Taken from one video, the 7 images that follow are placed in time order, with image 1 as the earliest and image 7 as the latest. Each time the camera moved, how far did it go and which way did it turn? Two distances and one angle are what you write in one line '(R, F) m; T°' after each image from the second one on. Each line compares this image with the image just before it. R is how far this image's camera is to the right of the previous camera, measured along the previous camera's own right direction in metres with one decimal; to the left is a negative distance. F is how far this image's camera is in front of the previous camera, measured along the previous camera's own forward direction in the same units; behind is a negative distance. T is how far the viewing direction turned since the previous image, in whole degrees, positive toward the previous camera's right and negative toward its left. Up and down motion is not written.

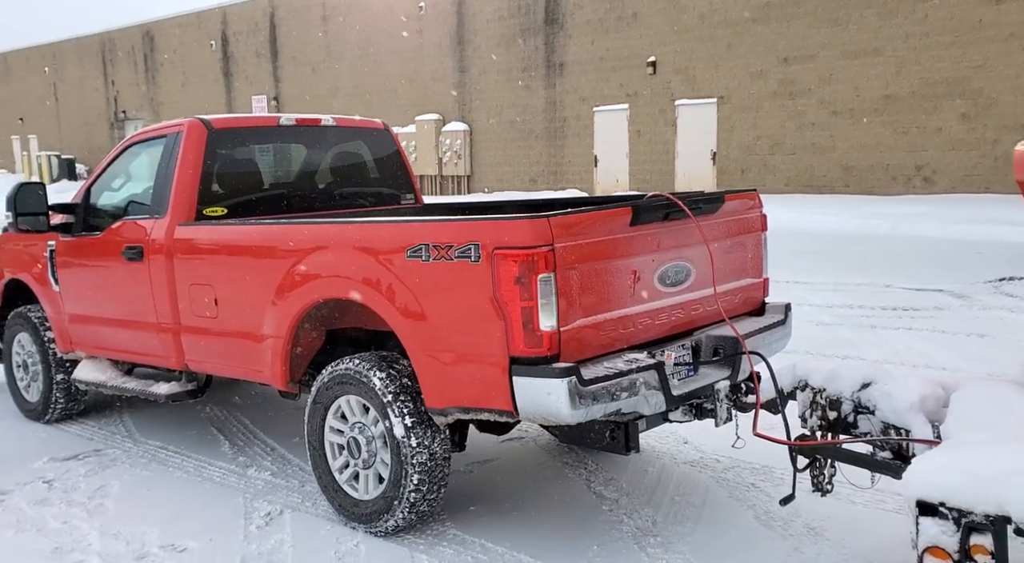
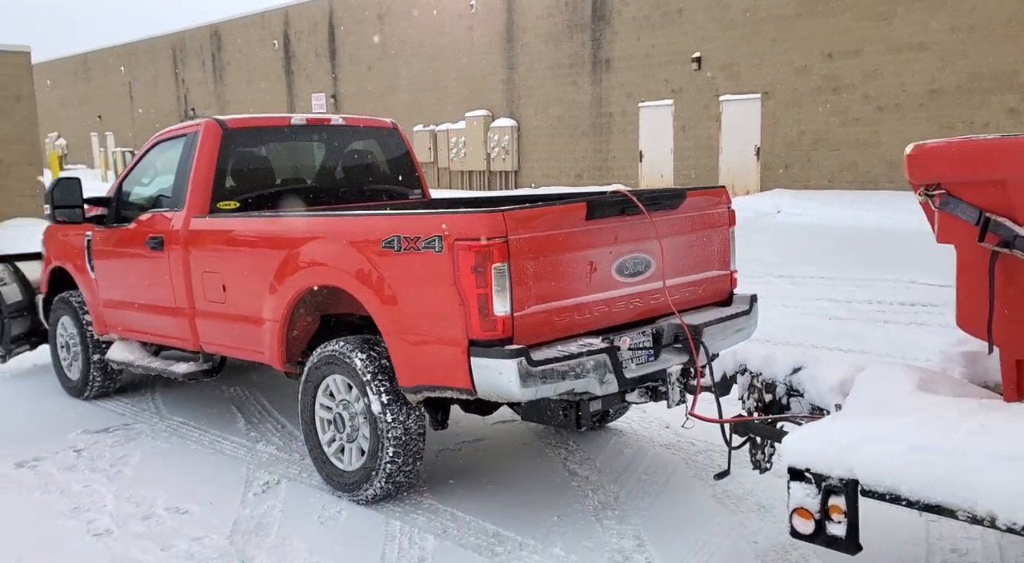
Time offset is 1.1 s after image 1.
(+0.4, -0.3) m; -4°
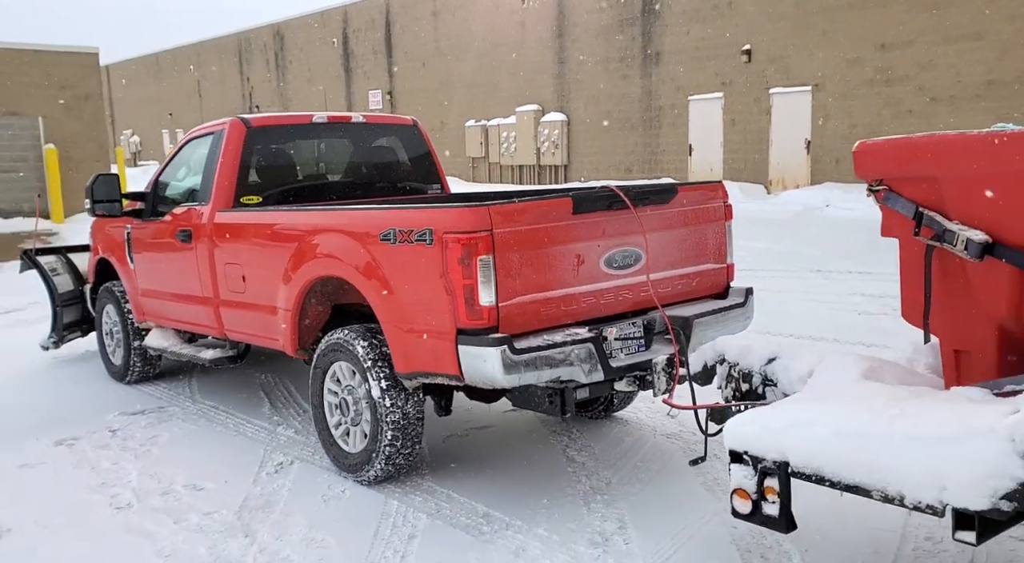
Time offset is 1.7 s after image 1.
(+0.3, -0.1) m; -4°
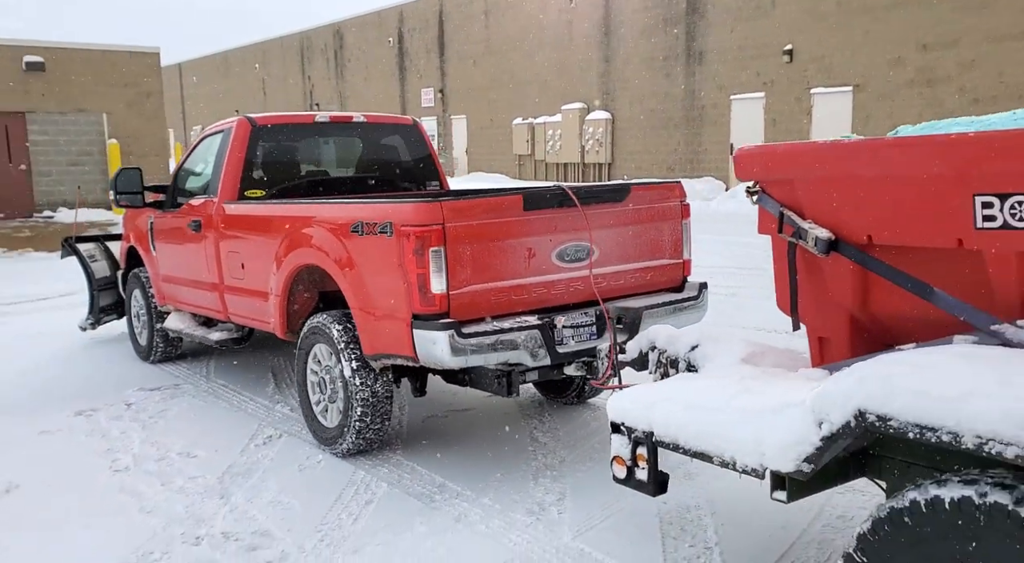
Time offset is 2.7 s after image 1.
(+0.5, -0.3) m; -4°
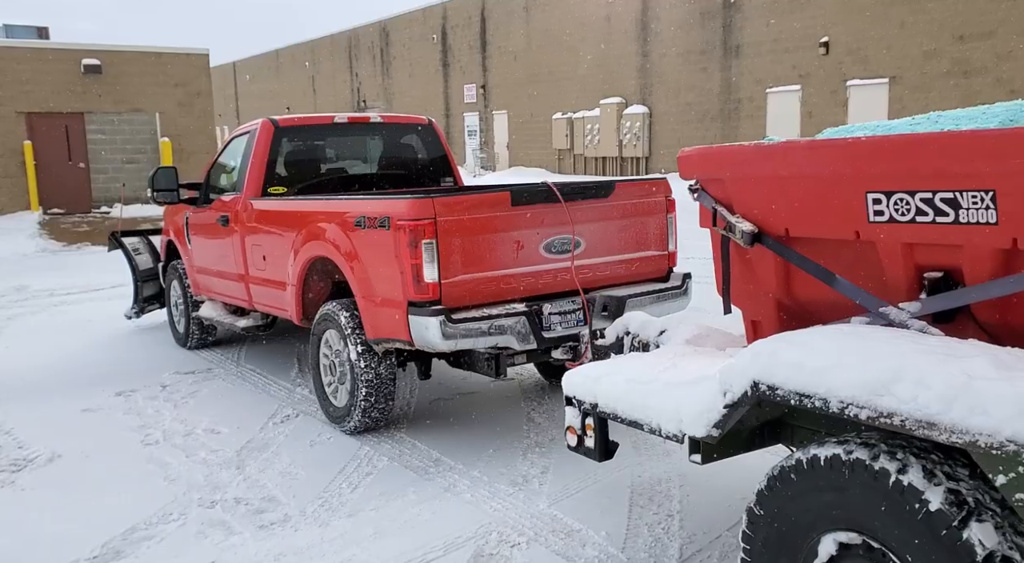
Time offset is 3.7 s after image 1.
(+0.3, -0.3) m; -3°
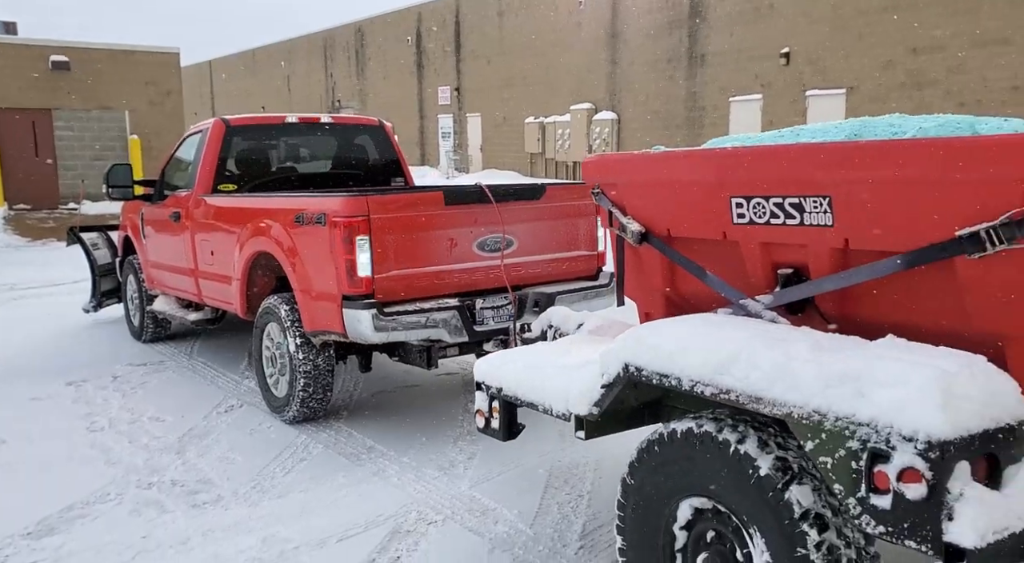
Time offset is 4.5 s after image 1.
(+0.3, -0.3) m; +2°
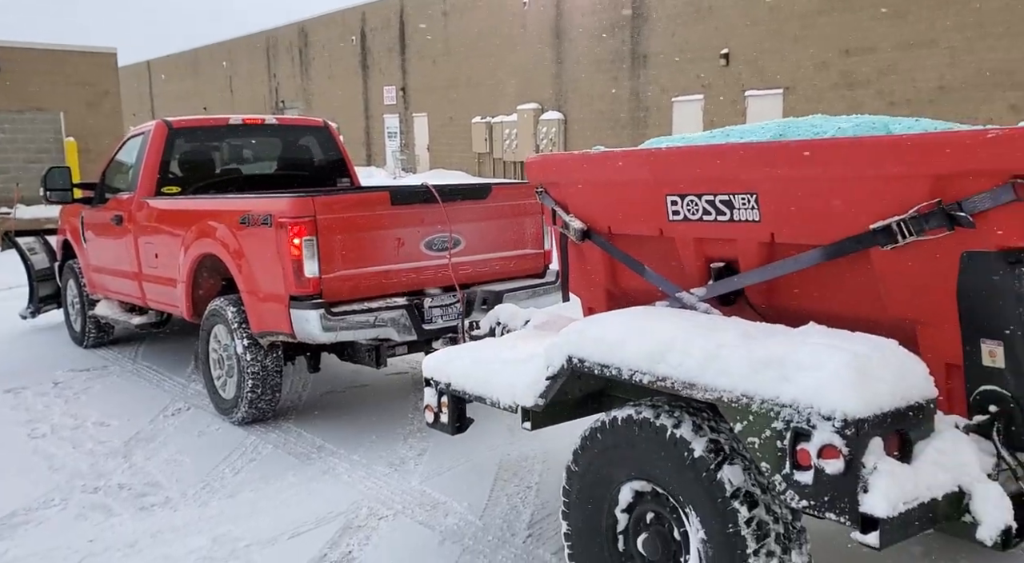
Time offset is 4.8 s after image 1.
(0.0, -0.1) m; +3°
